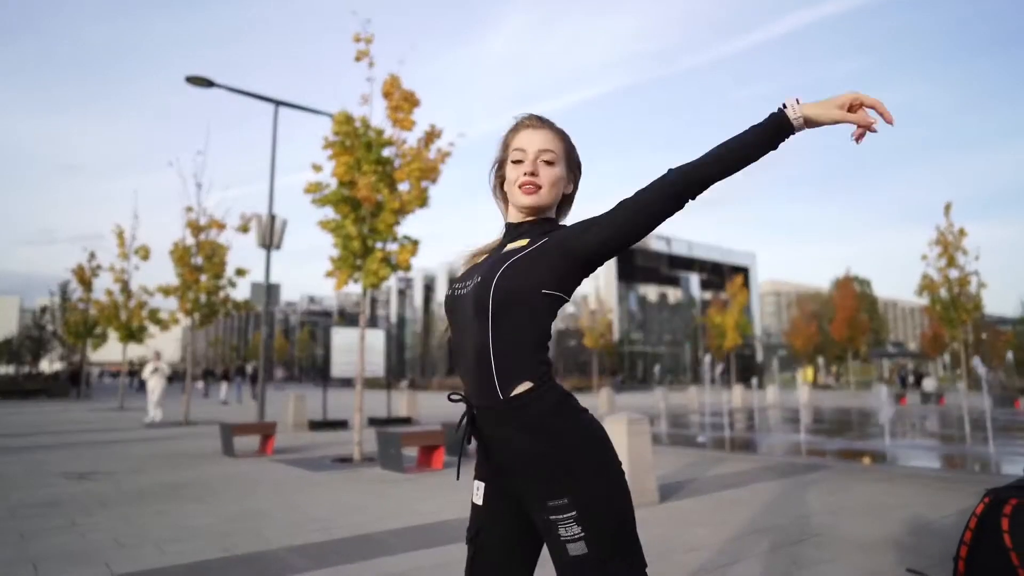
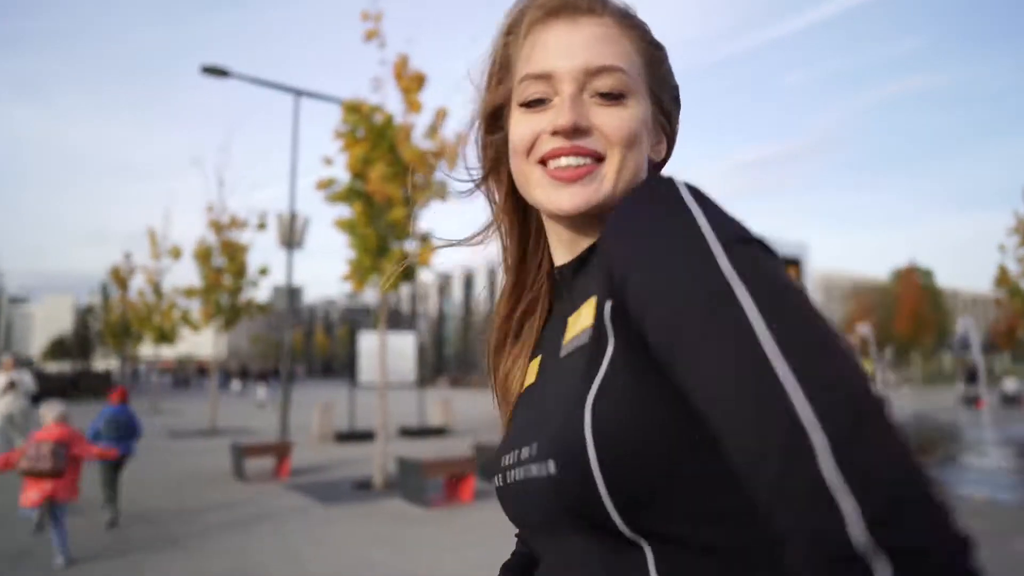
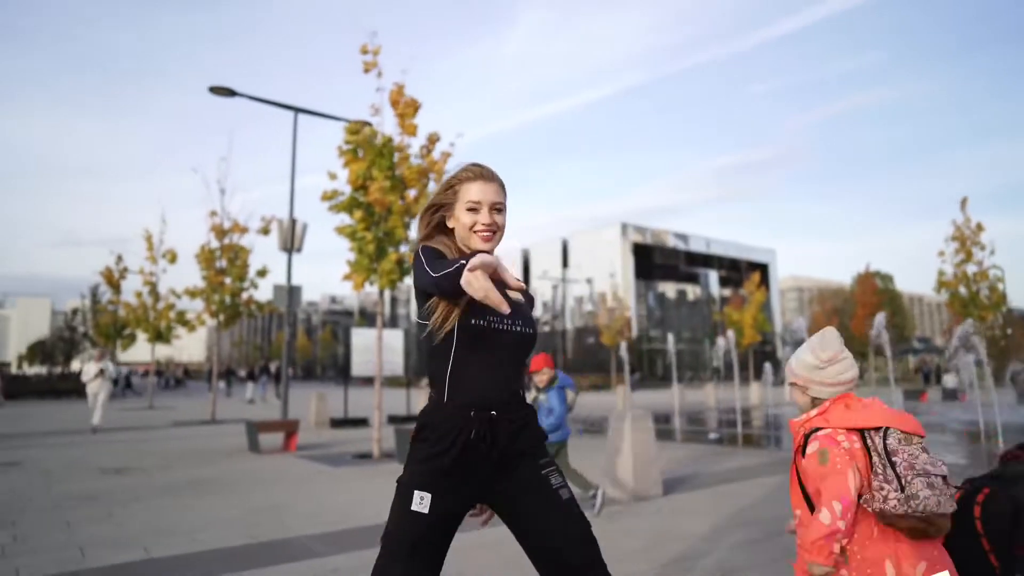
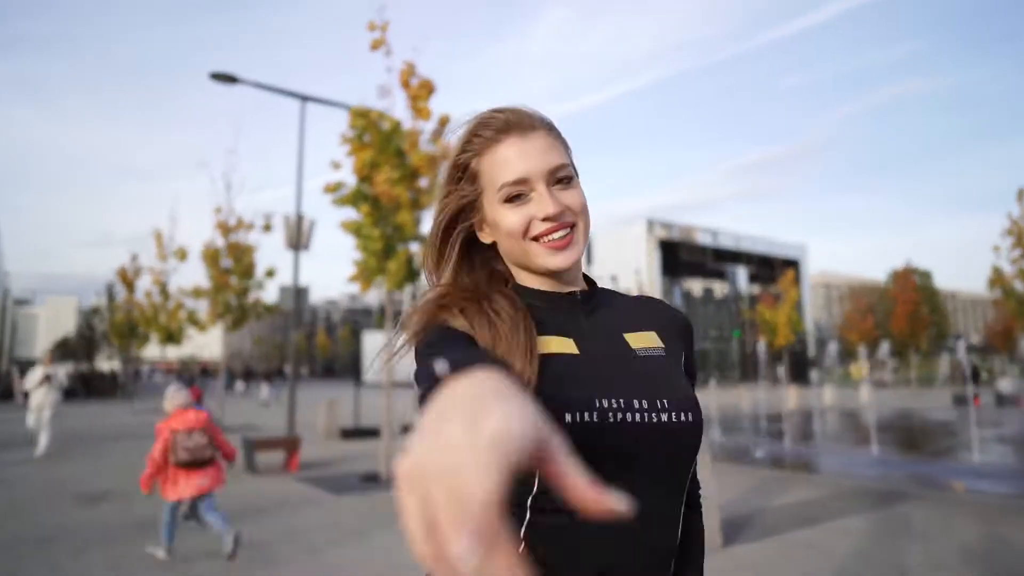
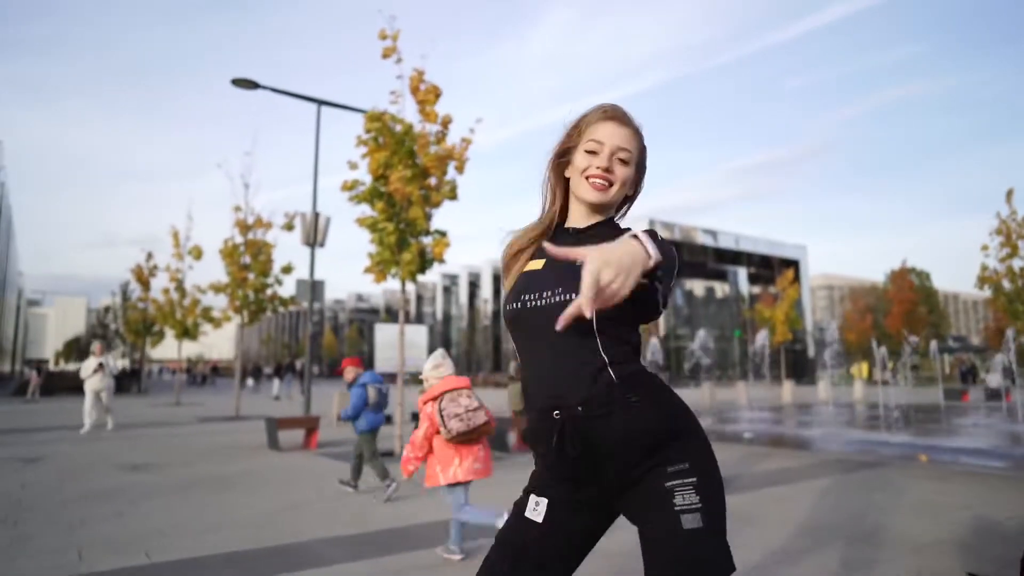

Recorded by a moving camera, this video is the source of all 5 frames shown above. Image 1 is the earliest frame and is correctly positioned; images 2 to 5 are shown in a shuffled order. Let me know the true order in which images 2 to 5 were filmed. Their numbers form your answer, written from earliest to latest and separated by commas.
3, 5, 4, 2
